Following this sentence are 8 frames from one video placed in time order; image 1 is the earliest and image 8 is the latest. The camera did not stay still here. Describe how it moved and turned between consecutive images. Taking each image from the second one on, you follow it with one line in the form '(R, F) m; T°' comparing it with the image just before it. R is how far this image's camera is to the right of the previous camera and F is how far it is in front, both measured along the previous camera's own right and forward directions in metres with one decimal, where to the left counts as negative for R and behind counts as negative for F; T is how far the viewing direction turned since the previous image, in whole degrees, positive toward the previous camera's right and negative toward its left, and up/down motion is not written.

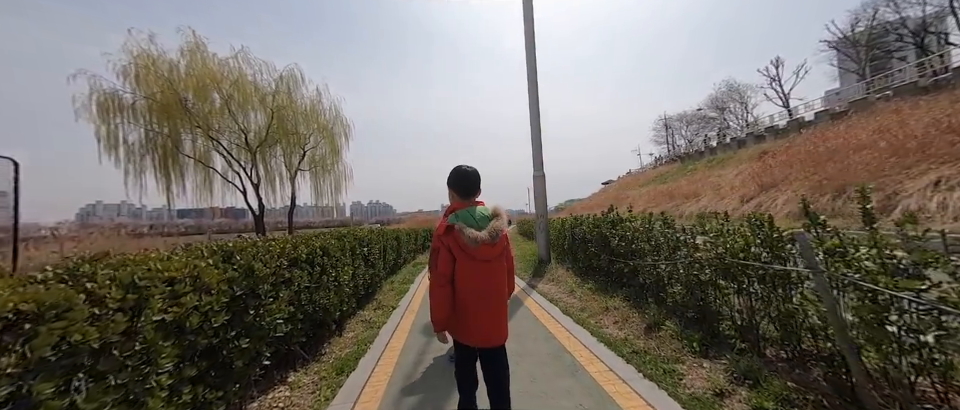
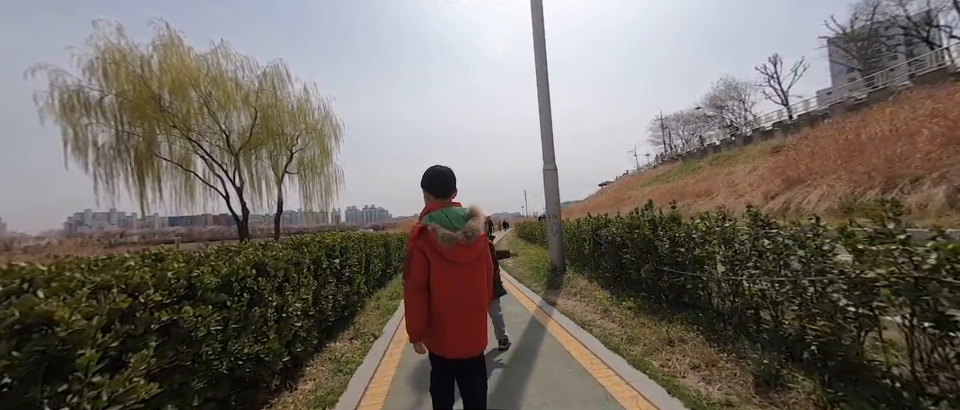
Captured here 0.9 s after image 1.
(-0.2, +1.6) m; +1°
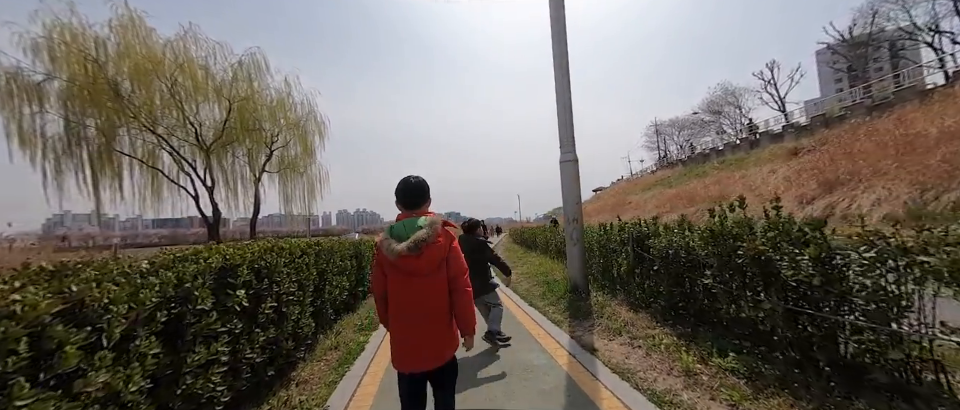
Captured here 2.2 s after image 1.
(-0.2, +2.1) m; +1°
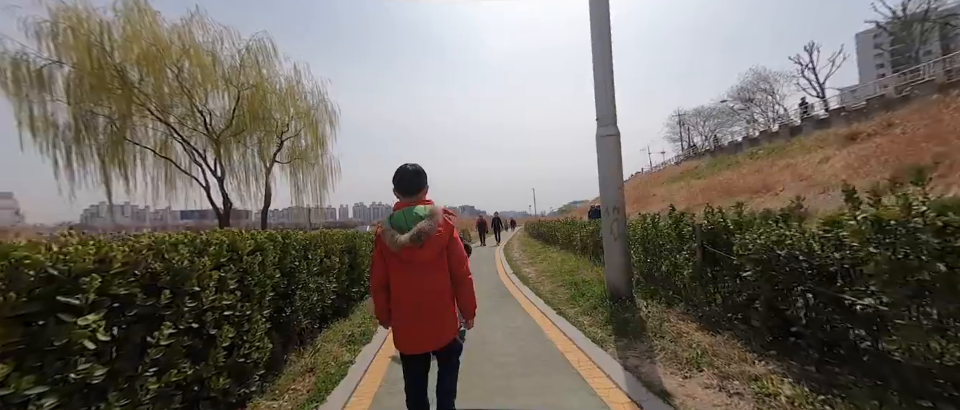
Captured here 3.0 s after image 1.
(-0.1, +1.3) m; -2°
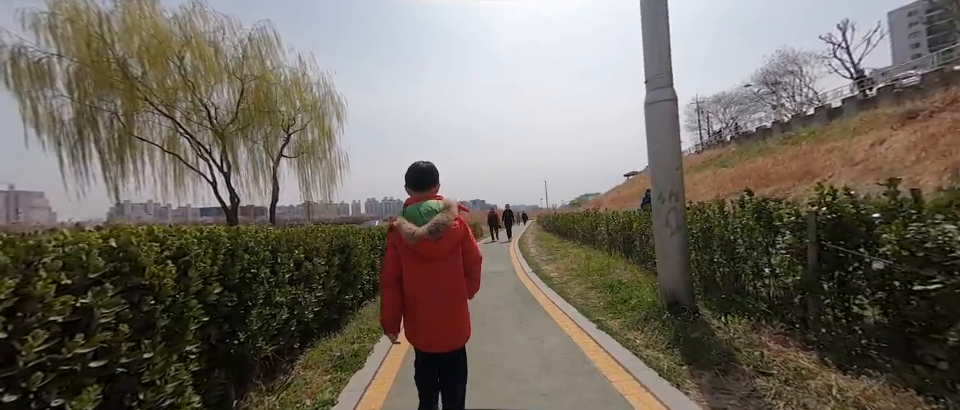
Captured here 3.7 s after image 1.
(-0.1, +1.2) m; -2°
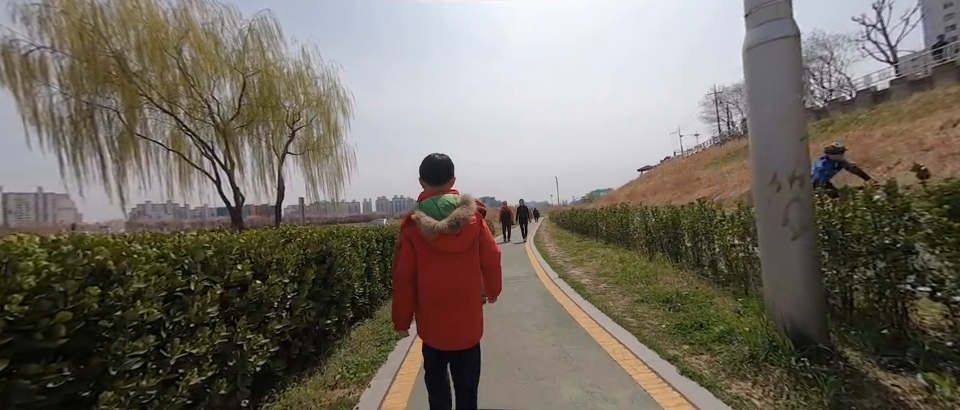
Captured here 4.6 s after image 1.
(-0.2, +1.4) m; -2°
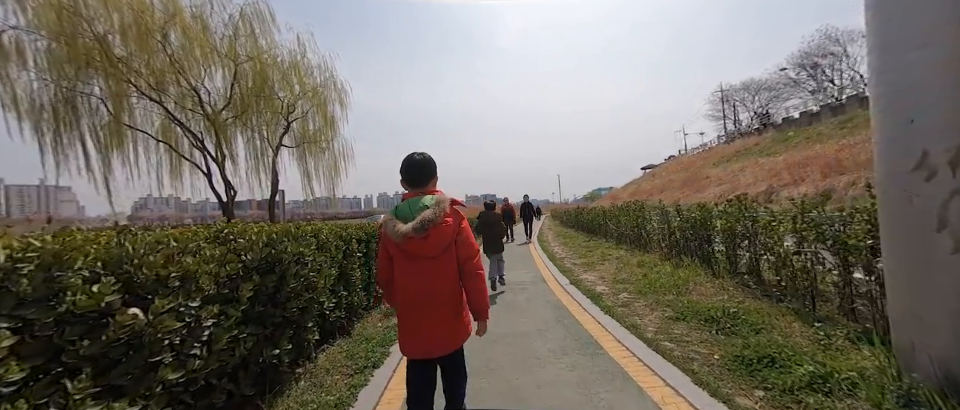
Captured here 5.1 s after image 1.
(0.0, +1.0) m; 0°
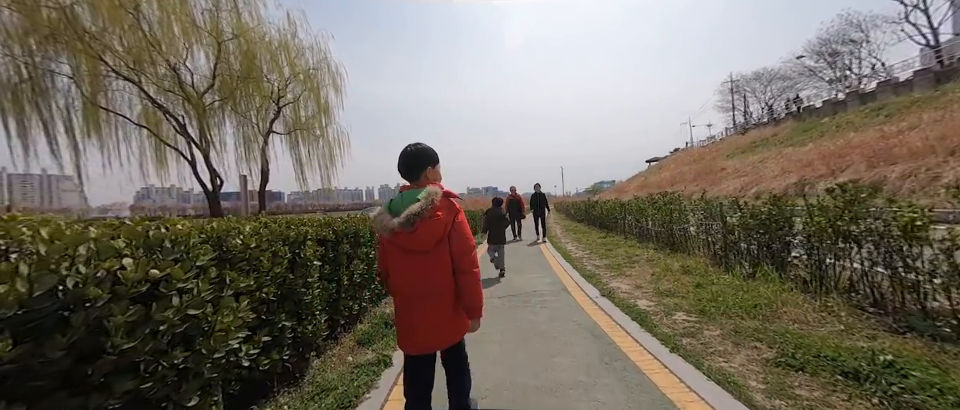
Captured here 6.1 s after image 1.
(-0.1, +1.6) m; 0°
